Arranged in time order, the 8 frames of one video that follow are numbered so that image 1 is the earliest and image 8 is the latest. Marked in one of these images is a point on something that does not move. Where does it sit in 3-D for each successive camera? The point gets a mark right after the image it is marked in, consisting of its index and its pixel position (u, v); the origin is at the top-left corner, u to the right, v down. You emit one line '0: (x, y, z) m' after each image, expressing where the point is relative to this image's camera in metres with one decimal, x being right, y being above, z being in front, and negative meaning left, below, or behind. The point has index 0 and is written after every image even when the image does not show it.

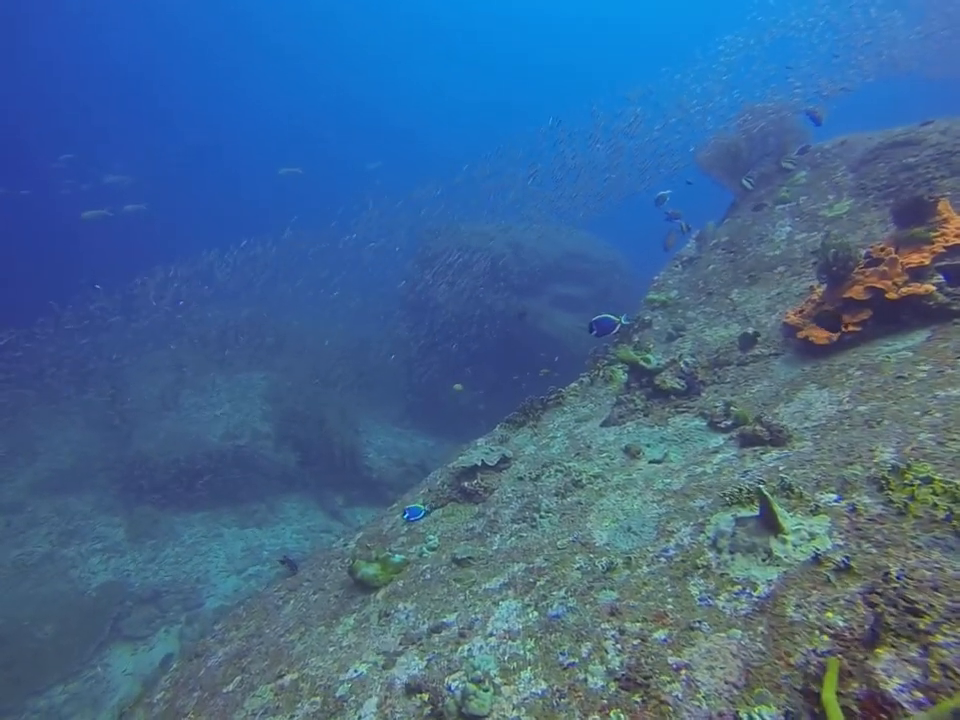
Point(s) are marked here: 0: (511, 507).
0: (+0.3, -1.4, +4.6) m
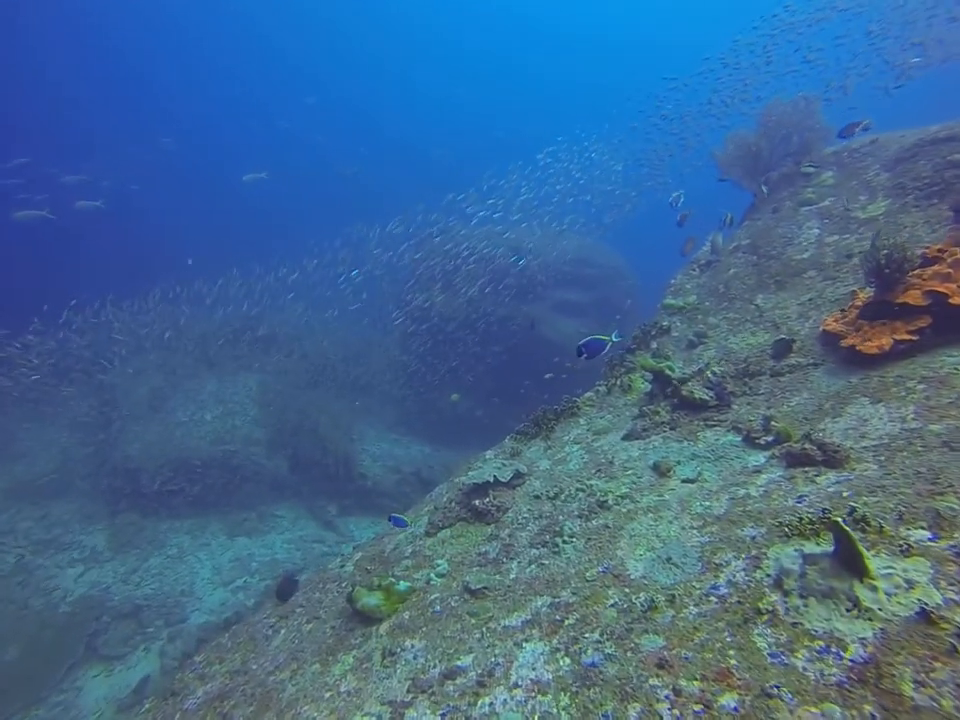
0: (+0.4, -1.4, +4.2) m
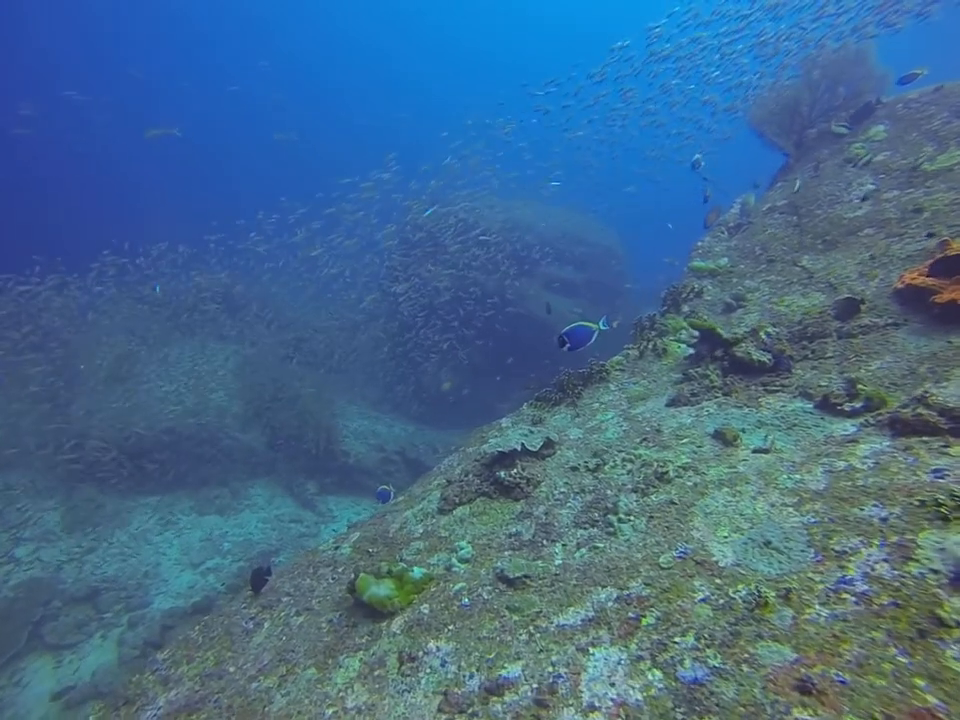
0: (+0.6, -1.0, +3.5) m
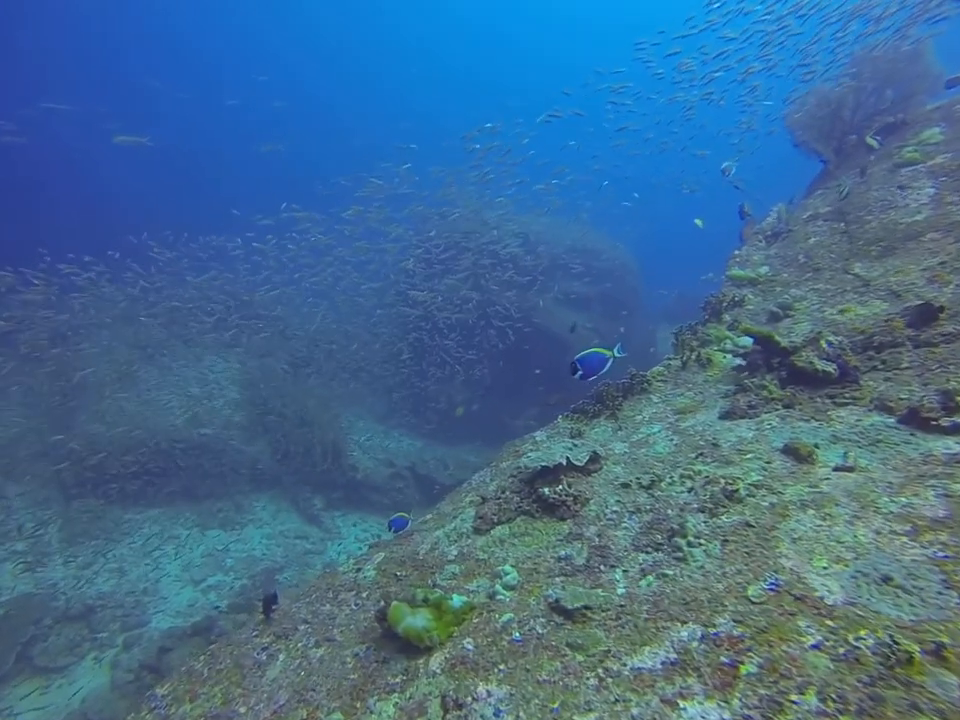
0: (+0.9, -1.1, +3.1) m
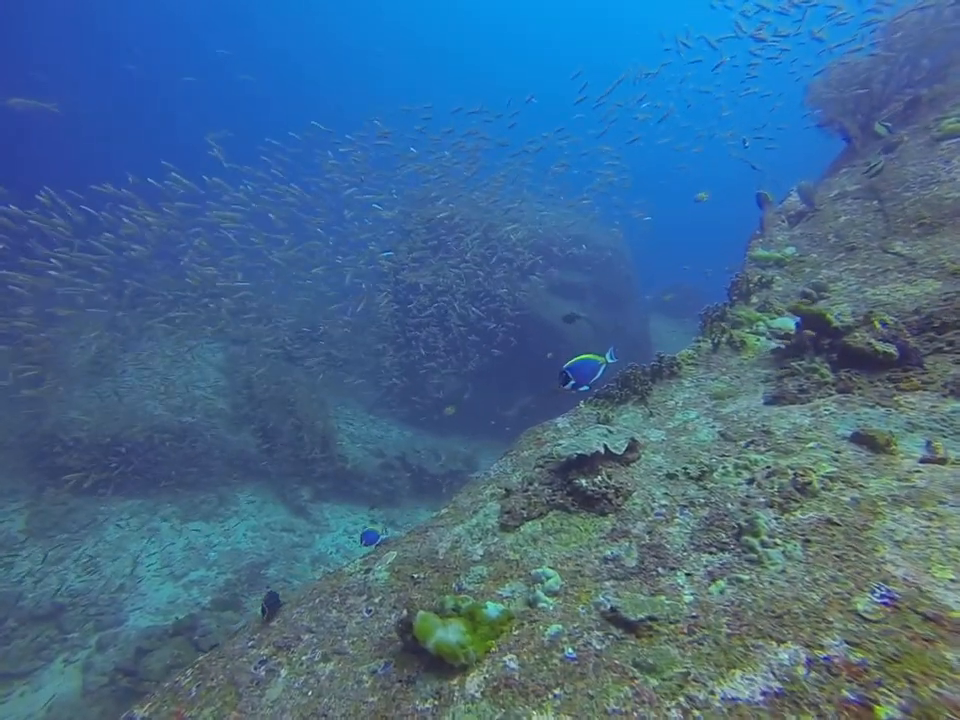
0: (+1.1, -0.9, +2.7) m
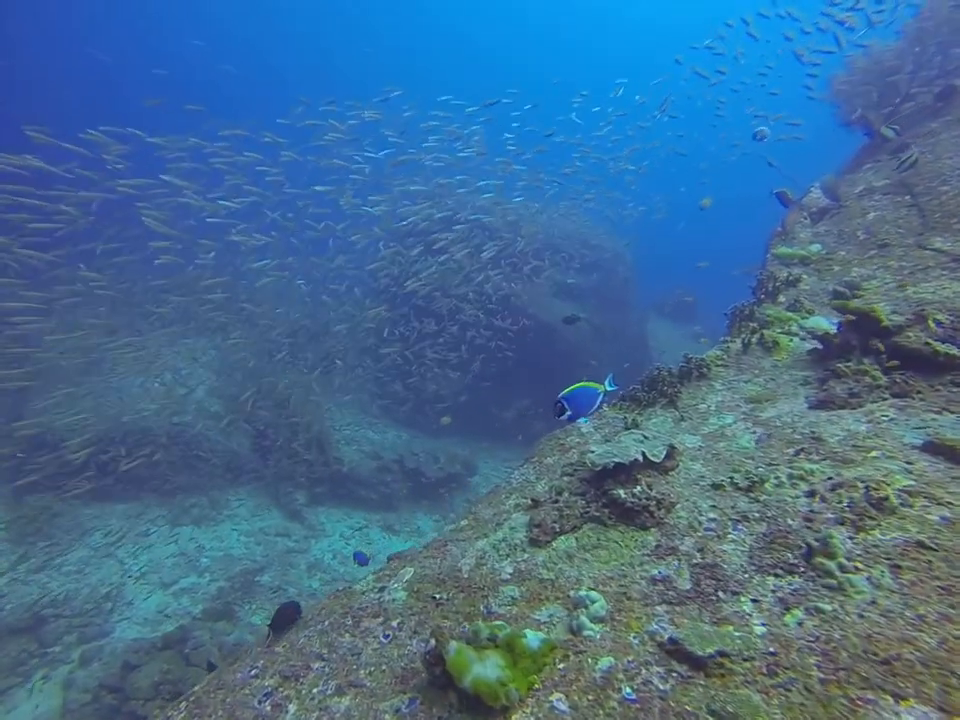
0: (+1.3, -0.9, +2.5) m
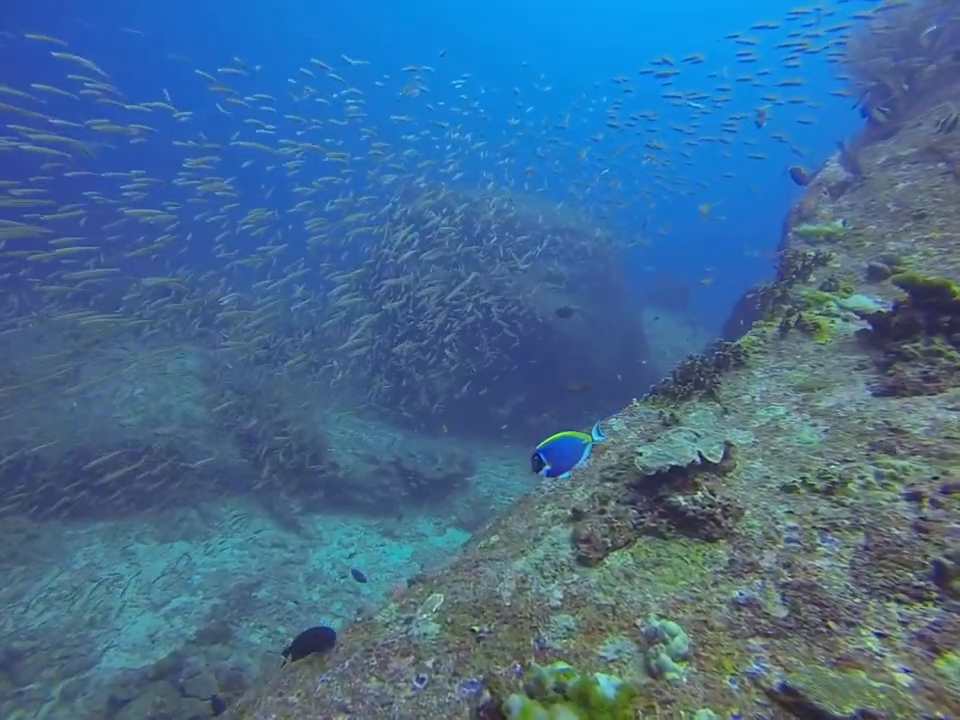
0: (+1.5, -0.8, +2.1) m
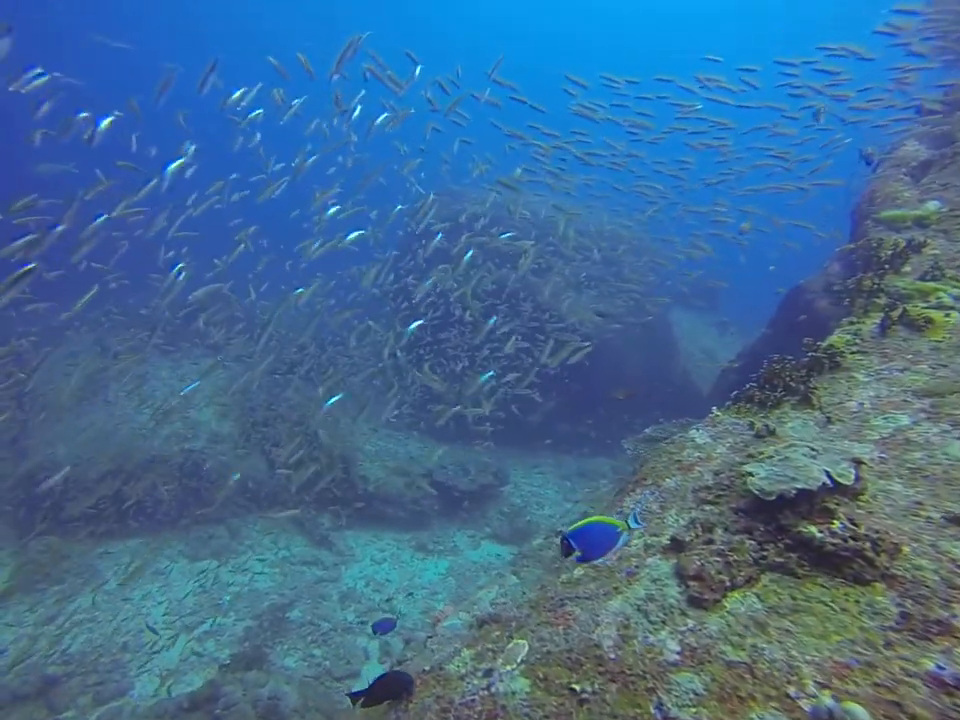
0: (+1.9, -0.8, +1.7) m
